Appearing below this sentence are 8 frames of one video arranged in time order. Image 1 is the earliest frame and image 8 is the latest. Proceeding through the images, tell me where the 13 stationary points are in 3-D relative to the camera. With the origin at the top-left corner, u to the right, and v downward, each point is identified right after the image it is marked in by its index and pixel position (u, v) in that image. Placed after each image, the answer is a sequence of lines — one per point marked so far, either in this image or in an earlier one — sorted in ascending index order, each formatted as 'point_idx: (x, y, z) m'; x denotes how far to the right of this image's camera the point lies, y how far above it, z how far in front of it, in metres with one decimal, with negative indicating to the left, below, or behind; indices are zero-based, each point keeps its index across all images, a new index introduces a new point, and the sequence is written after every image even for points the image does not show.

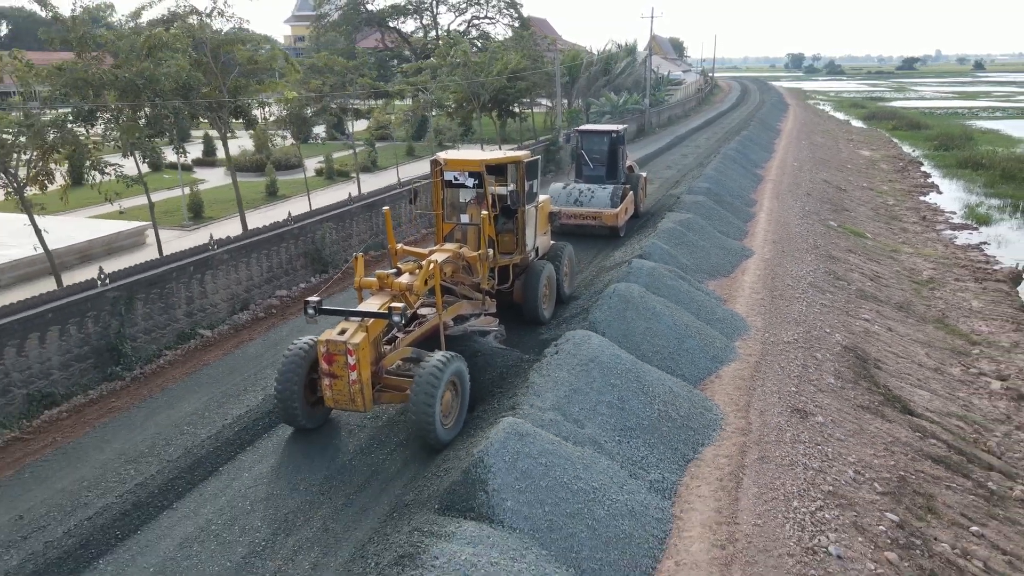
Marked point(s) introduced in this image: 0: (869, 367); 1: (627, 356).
0: (+4.4, -1.0, +9.8) m
1: (+1.1, -0.6, +7.6) m
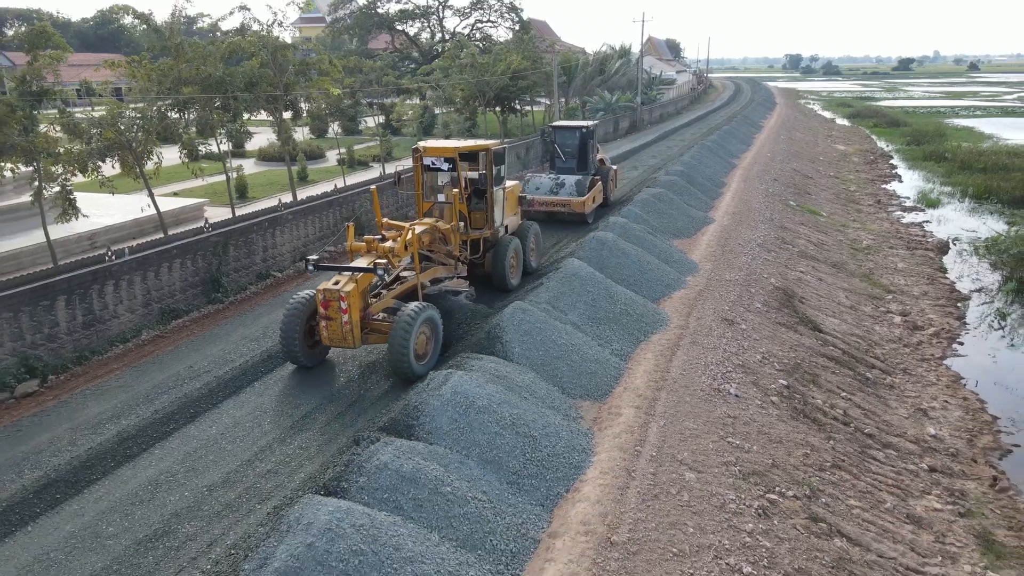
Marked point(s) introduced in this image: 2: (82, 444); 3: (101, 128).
0: (+4.4, -0.2, +12.7) m
1: (+1.2, +0.1, +10.4) m
2: (-3.6, -1.3, +6.6) m
3: (-6.0, +2.4, +11.9) m
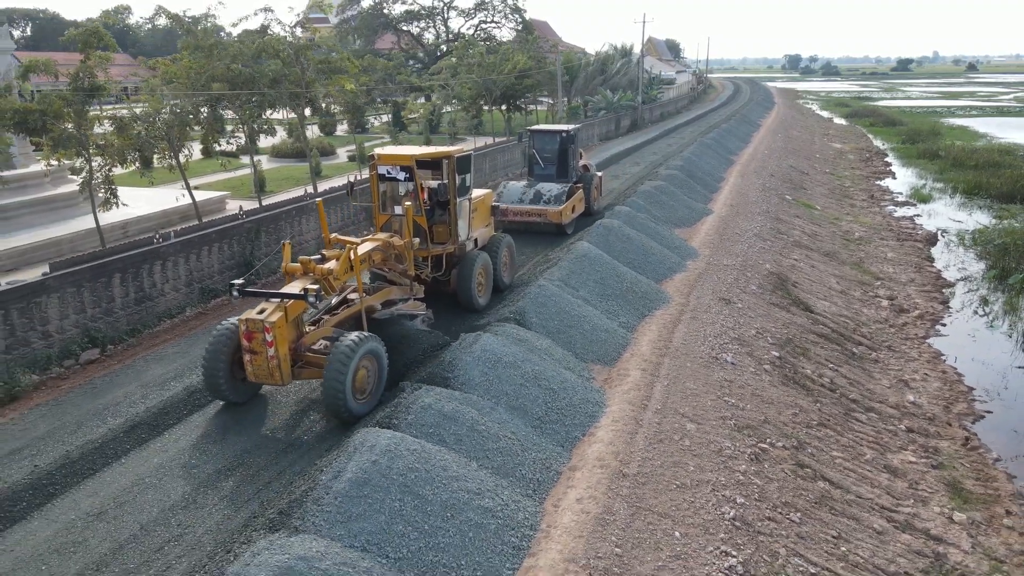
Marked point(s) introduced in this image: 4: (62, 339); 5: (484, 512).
0: (+4.6, 0.0, +13.6) m
1: (+1.4, +0.4, +11.3) m
2: (-3.4, -1.0, +7.5) m
3: (-5.8, +2.6, +12.8) m
4: (-5.2, -0.6, +9.2) m
5: (-0.2, -1.5, +5.4) m
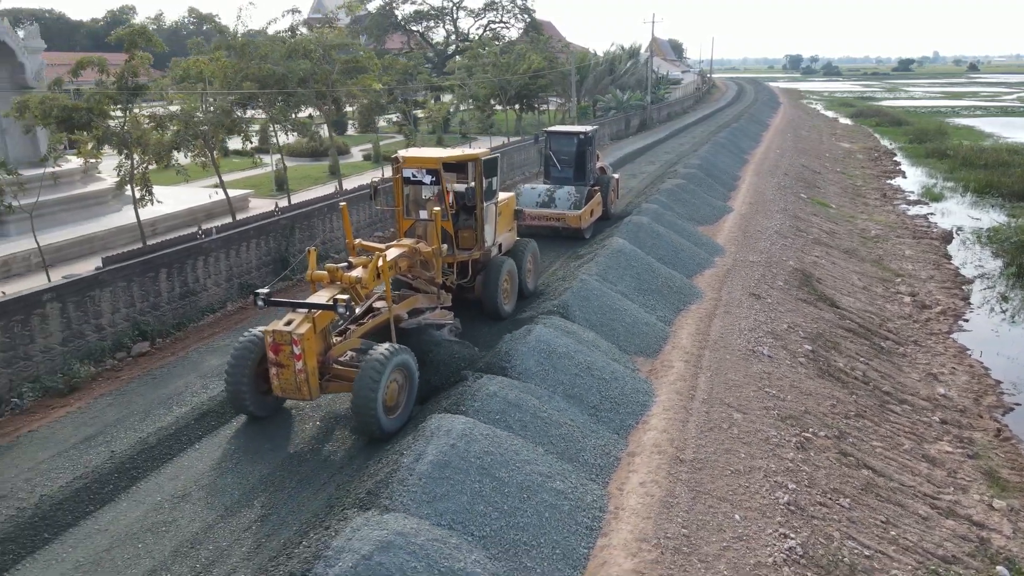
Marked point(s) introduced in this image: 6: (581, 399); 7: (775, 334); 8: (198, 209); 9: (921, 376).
0: (+5.1, +0.1, +13.7) m
1: (+1.9, +0.5, +11.5) m
2: (-2.9, -1.0, +7.7) m
3: (-5.3, +2.7, +13.0) m
4: (-4.7, -0.5, +9.4) m
5: (+0.3, -1.4, +5.6) m
6: (+0.6, -1.0, +7.2) m
7: (+3.4, -0.6, +10.4) m
8: (-6.7, +1.7, +17.1) m
9: (+5.5, -1.2, +10.9) m
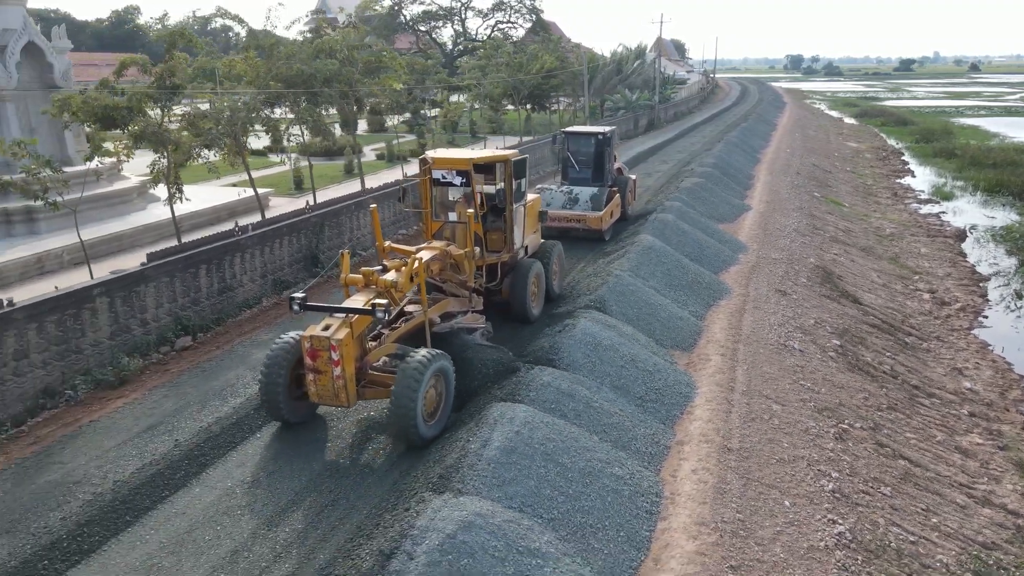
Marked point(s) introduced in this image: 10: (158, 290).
0: (+5.6, +0.2, +13.9) m
1: (+2.3, +0.5, +11.6) m
2: (-2.4, -0.9, +7.9) m
3: (-4.9, +2.8, +13.1) m
4: (-4.2, -0.5, +9.6) m
5: (+0.8, -1.4, +5.8) m
6: (+1.1, -0.9, +7.4) m
7: (+3.8, -0.5, +10.6) m
8: (-6.2, +1.8, +17.3) m
9: (+6.0, -1.1, +11.1) m
10: (-4.2, 0.0, +9.6) m
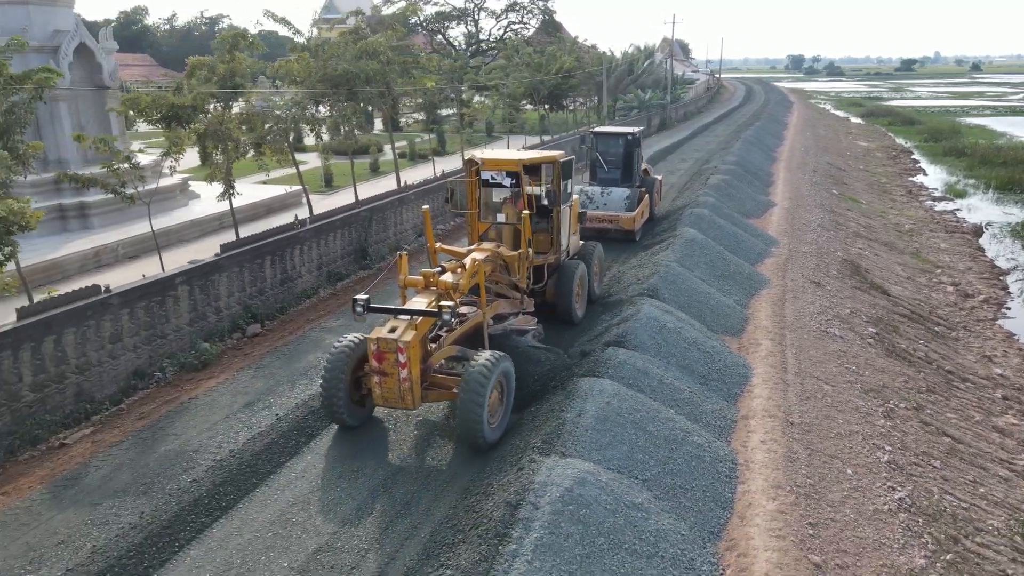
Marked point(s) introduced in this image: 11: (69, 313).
0: (+6.3, +0.3, +14.4) m
1: (+3.0, +0.7, +12.1) m
2: (-1.7, -0.8, +8.3) m
3: (-4.2, +2.9, +13.6) m
4: (-3.5, -0.3, +10.1) m
5: (+1.5, -1.2, +6.3) m
6: (+1.7, -0.8, +7.8) m
7: (+4.5, -0.4, +11.0) m
8: (-5.5, +1.9, +17.8) m
9: (+6.7, -1.0, +11.5) m
10: (-3.6, +0.1, +10.1) m
11: (-4.3, -0.2, +7.8) m
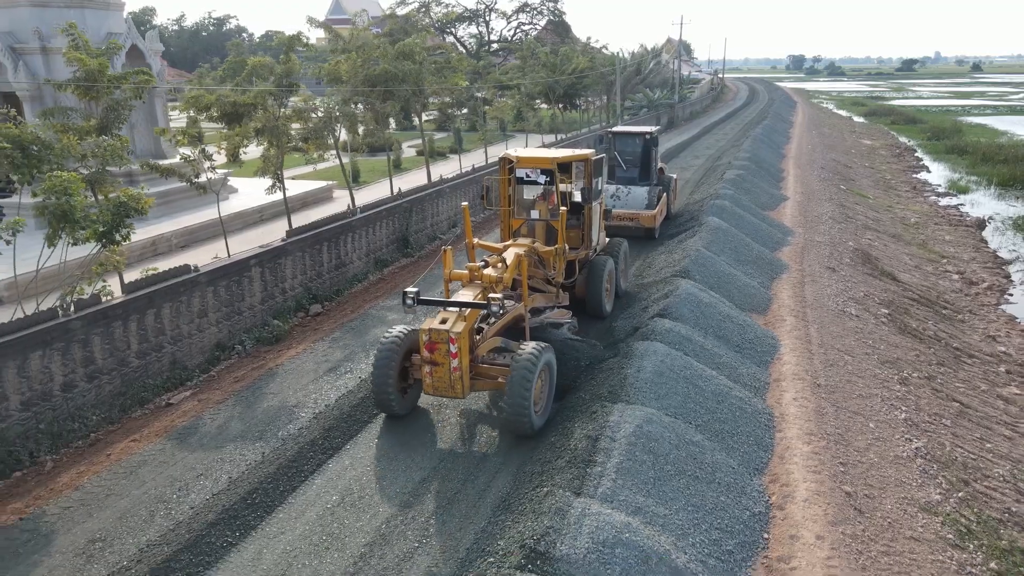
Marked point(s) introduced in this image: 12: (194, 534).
0: (+6.8, +0.5, +15.3) m
1: (+3.6, +0.9, +13.0) m
2: (-1.2, -0.5, +9.2) m
3: (-3.6, +3.1, +14.5) m
4: (-3.0, -0.1, +10.9) m
5: (+2.0, -1.0, +7.1) m
6: (+2.3, -0.6, +8.7) m
7: (+5.1, -0.2, +11.9) m
8: (-5.0, +2.1, +18.7) m
9: (+7.3, -0.8, +12.4) m
10: (-3.0, +0.3, +11.0) m
11: (-3.7, 0.0, +8.7) m
12: (-2.1, -1.6, +5.3) m
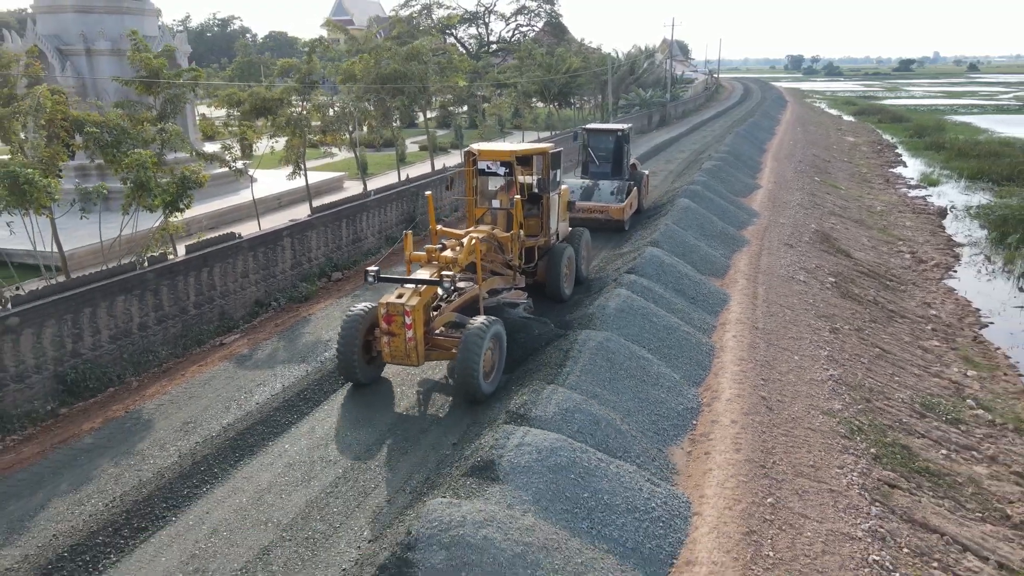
0: (+6.7, +1.0, +17.0) m
1: (+3.5, +1.4, +14.7) m
2: (-1.3, 0.0, +11.0) m
3: (-3.7, +3.6, +16.2) m
4: (-3.1, +0.4, +12.7) m
5: (+1.9, -0.5, +8.9) m
6: (+2.2, -0.1, +10.4) m
7: (+5.0, +0.3, +13.7) m
8: (-5.1, +2.6, +20.4) m
9: (+7.2, -0.3, +14.1) m
10: (-3.1, +0.8, +12.7) m
11: (-3.8, +0.5, +10.4) m
12: (-2.2, -1.1, +7.0) m
